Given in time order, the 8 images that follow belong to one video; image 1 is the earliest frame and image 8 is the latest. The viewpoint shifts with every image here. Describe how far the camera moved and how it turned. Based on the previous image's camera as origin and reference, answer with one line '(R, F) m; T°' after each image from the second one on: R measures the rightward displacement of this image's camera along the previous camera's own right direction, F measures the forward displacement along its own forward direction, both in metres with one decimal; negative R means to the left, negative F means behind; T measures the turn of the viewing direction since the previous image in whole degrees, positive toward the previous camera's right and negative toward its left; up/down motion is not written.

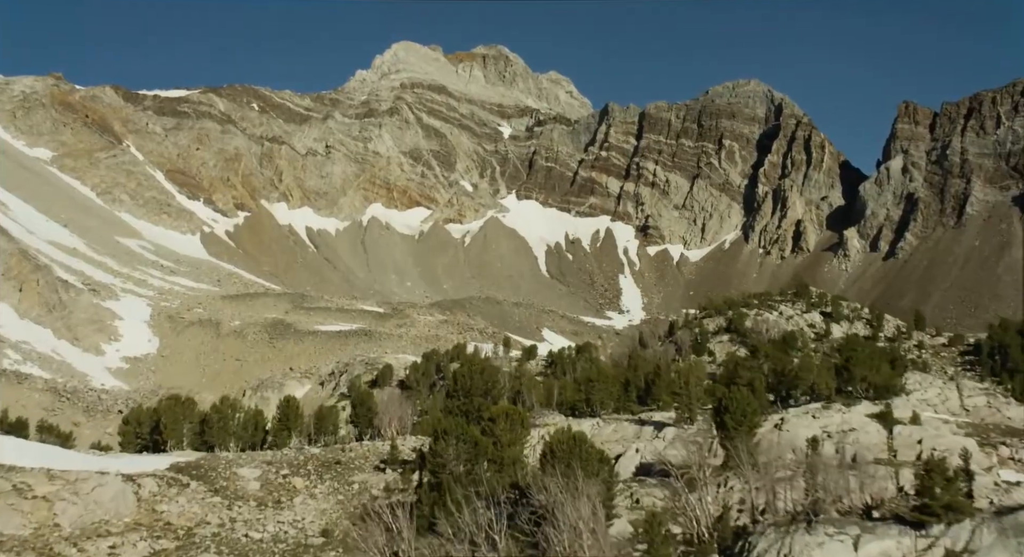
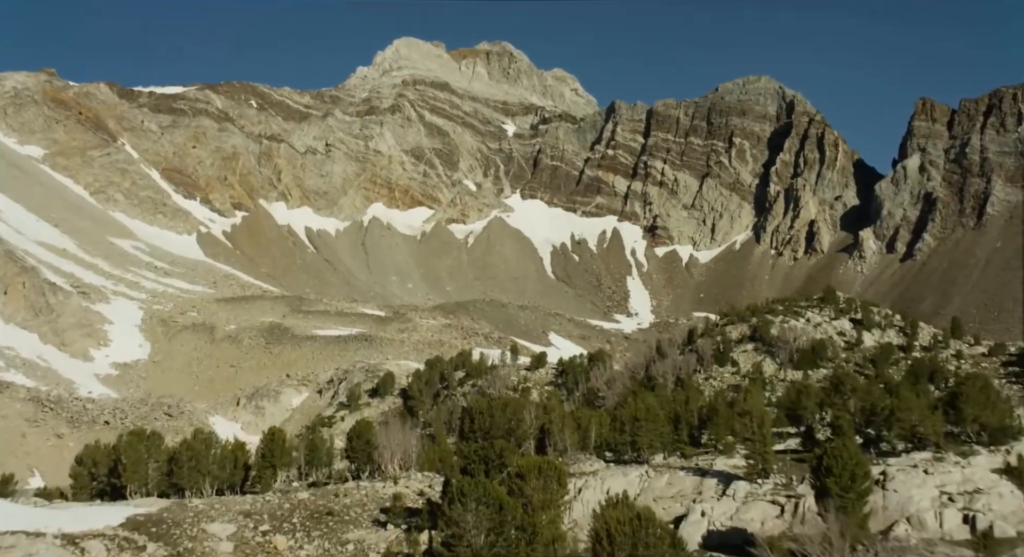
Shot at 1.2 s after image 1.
(-0.5, +3.6) m; 0°
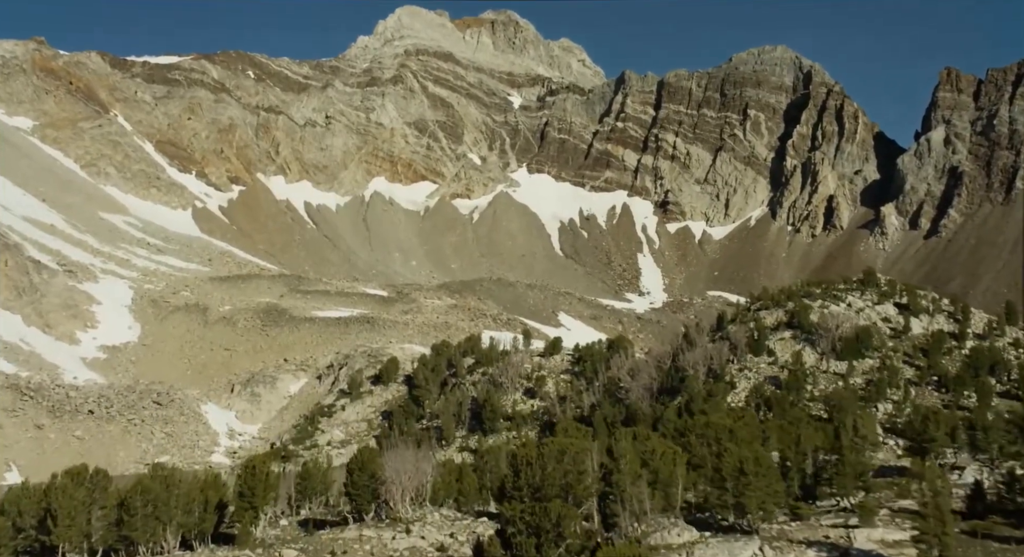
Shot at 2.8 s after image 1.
(-0.7, +4.6) m; 0°
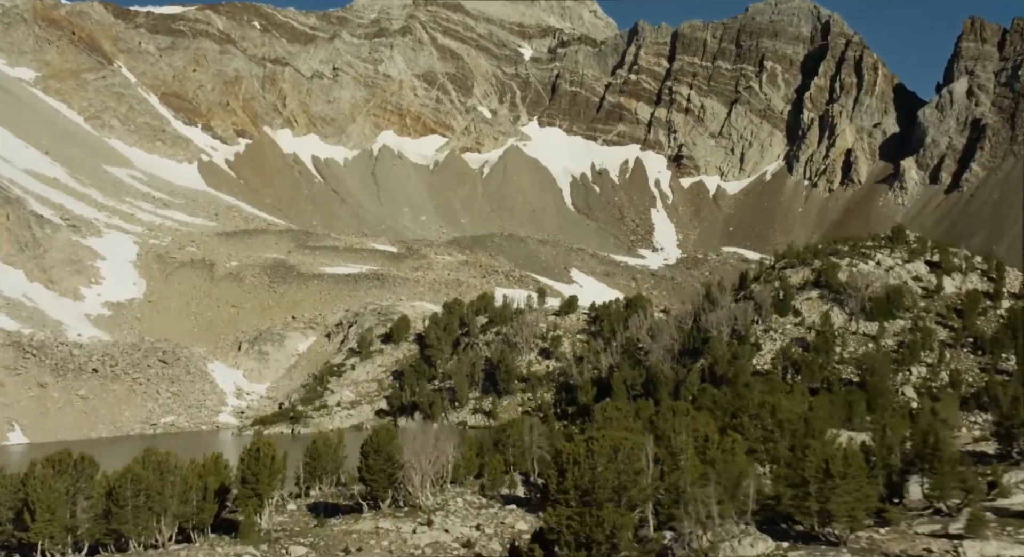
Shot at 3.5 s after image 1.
(-0.4, +1.9) m; 0°
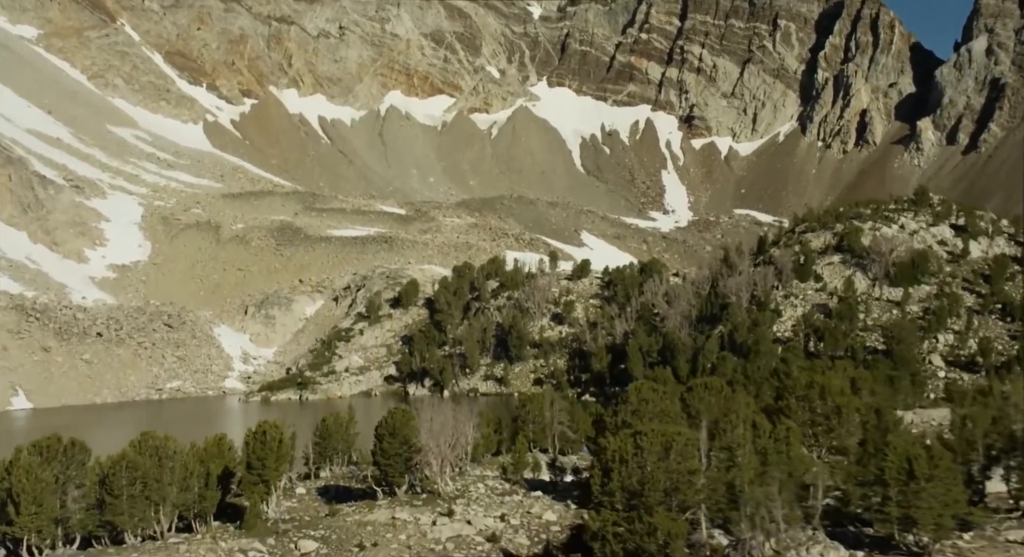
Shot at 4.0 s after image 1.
(-0.3, +1.3) m; 0°
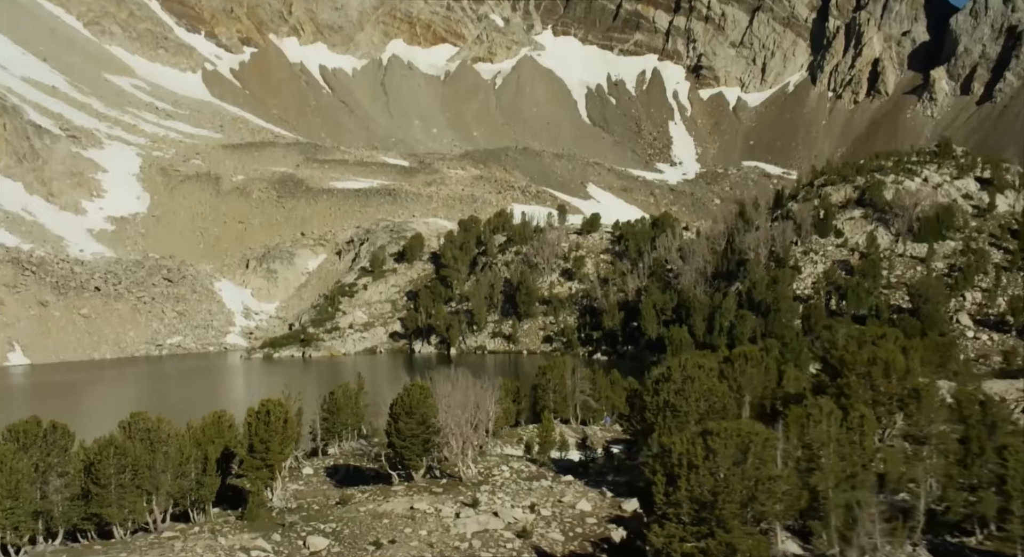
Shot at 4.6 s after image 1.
(-0.4, +1.4) m; 0°
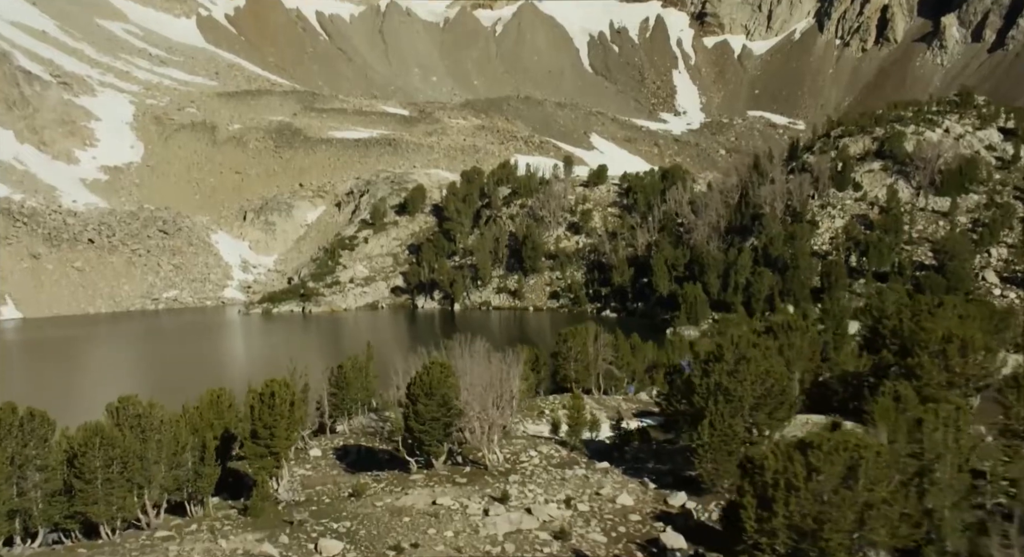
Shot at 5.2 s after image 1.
(-0.4, +1.3) m; 0°
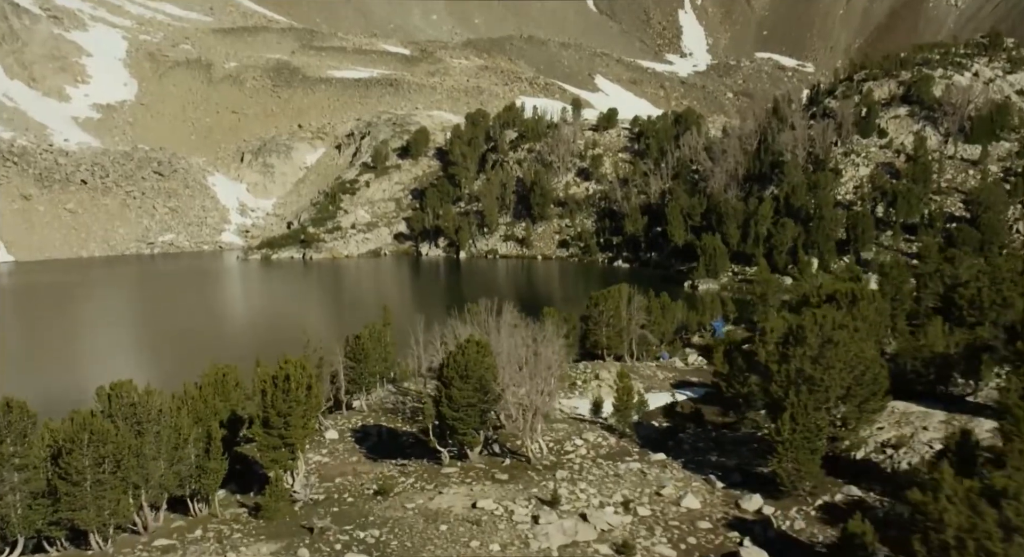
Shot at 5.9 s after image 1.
(-0.5, +1.5) m; 0°
